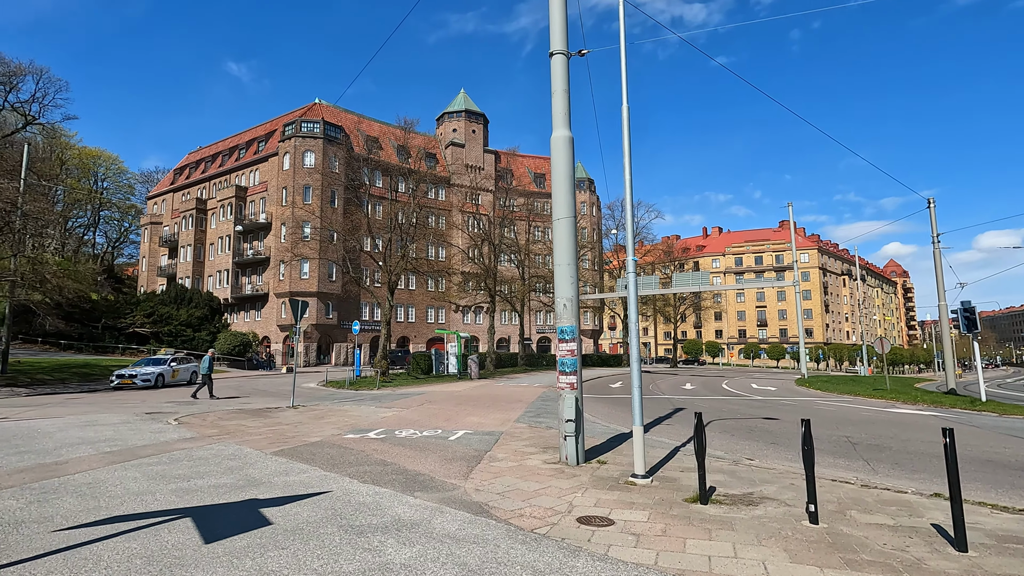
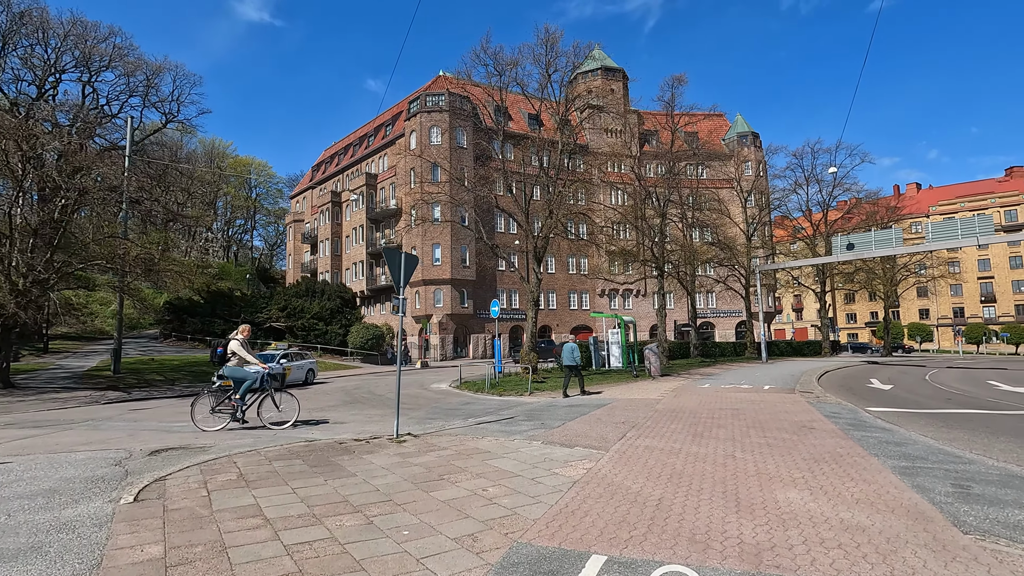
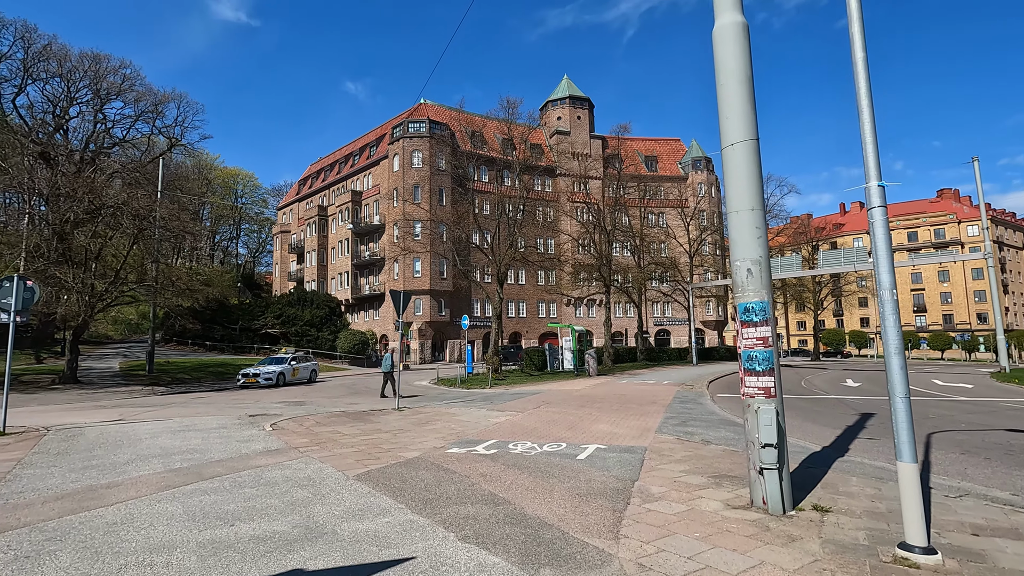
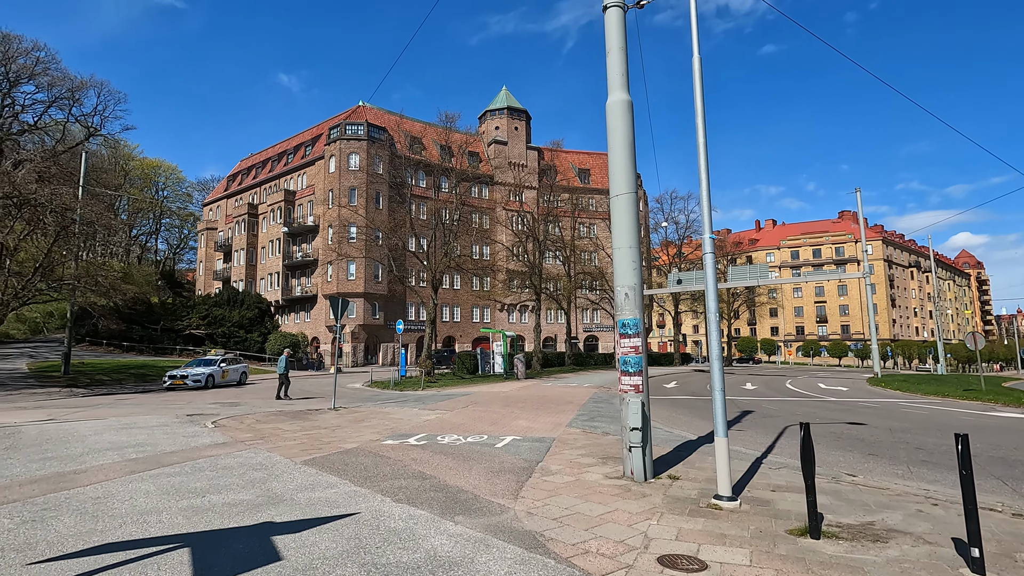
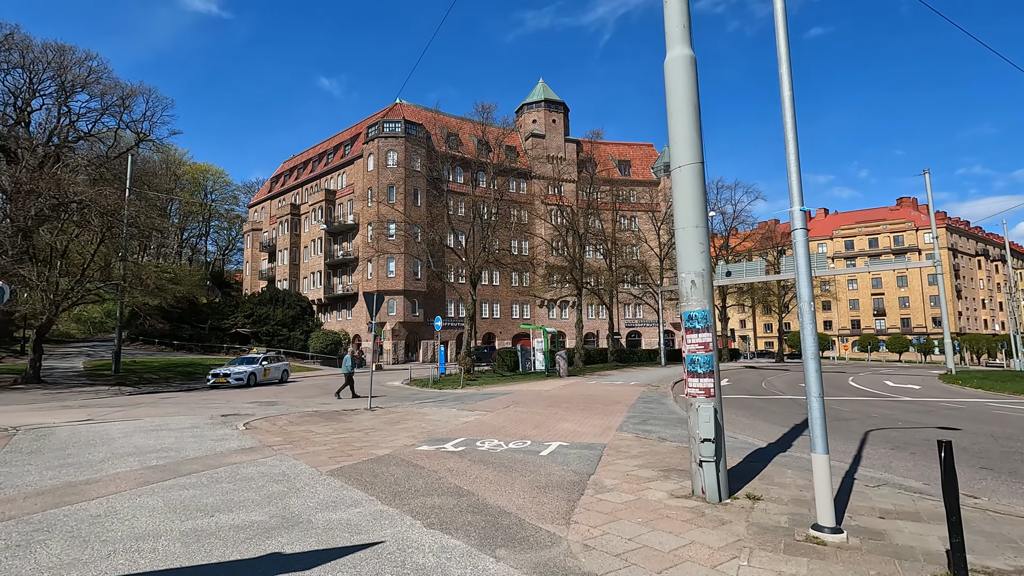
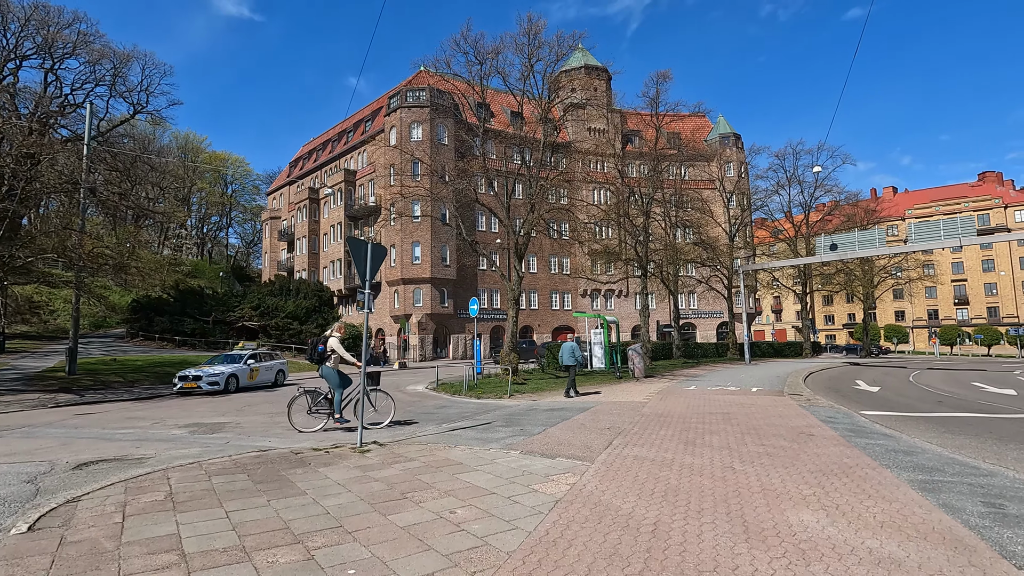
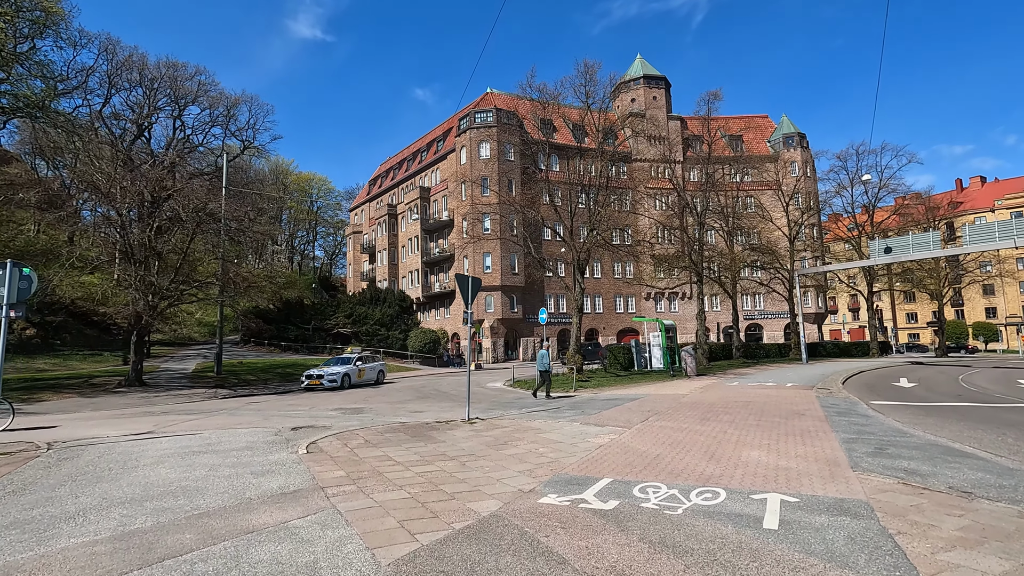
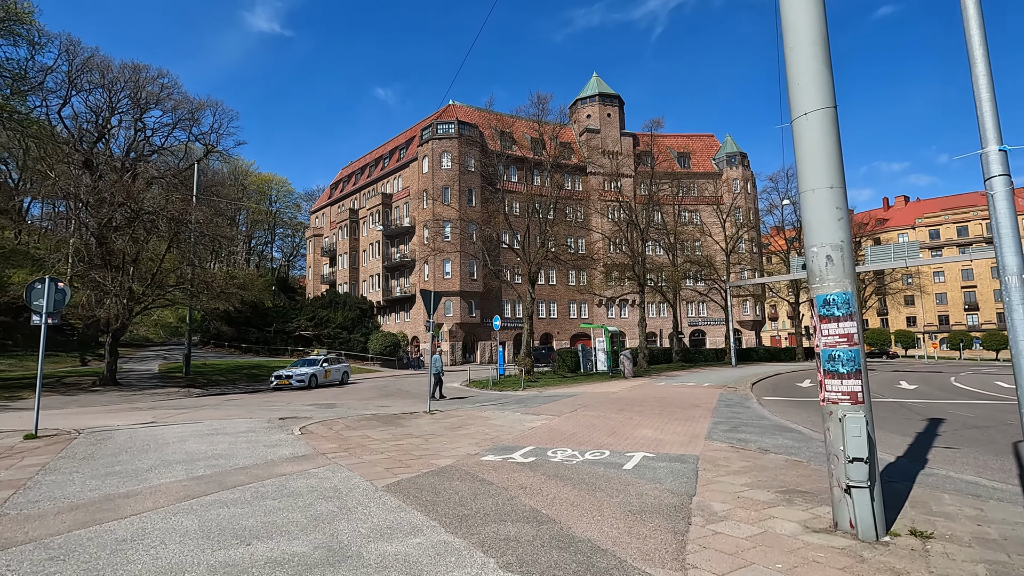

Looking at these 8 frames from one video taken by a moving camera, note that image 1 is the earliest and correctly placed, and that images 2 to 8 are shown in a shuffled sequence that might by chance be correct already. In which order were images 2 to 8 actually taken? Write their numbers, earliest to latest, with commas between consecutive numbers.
4, 5, 3, 8, 7, 2, 6
